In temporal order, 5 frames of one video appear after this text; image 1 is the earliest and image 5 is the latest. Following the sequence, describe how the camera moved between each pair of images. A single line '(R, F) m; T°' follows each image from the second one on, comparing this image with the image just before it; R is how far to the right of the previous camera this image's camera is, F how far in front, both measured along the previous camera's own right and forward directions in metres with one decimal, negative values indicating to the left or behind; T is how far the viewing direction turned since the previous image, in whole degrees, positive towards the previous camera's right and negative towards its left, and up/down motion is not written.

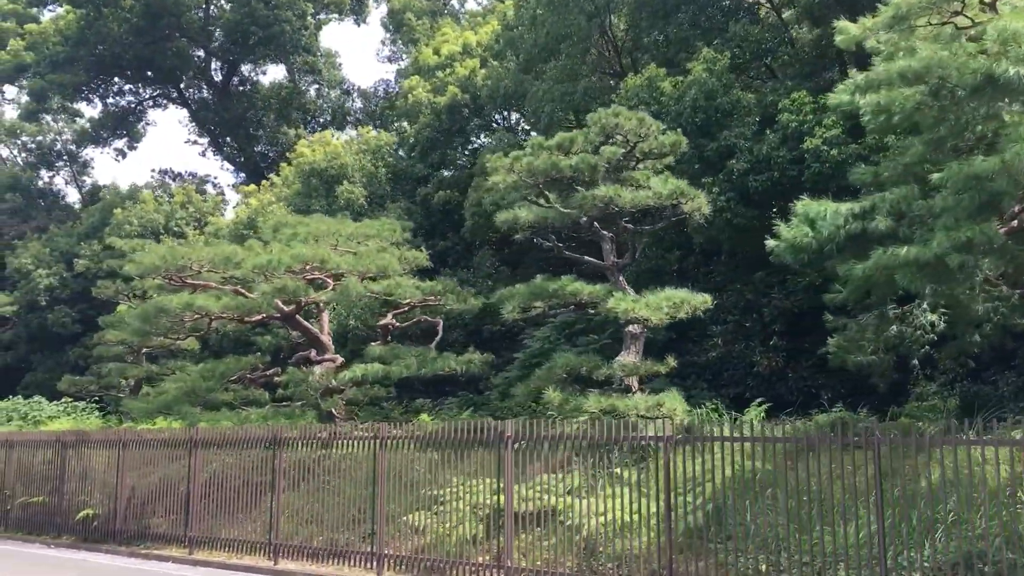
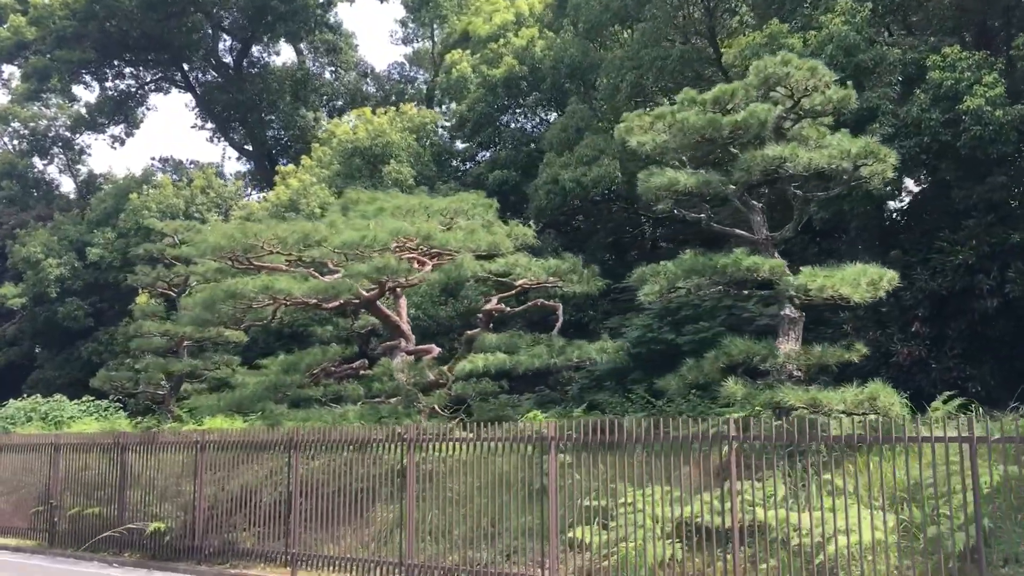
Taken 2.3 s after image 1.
(-1.9, +1.8) m; +1°
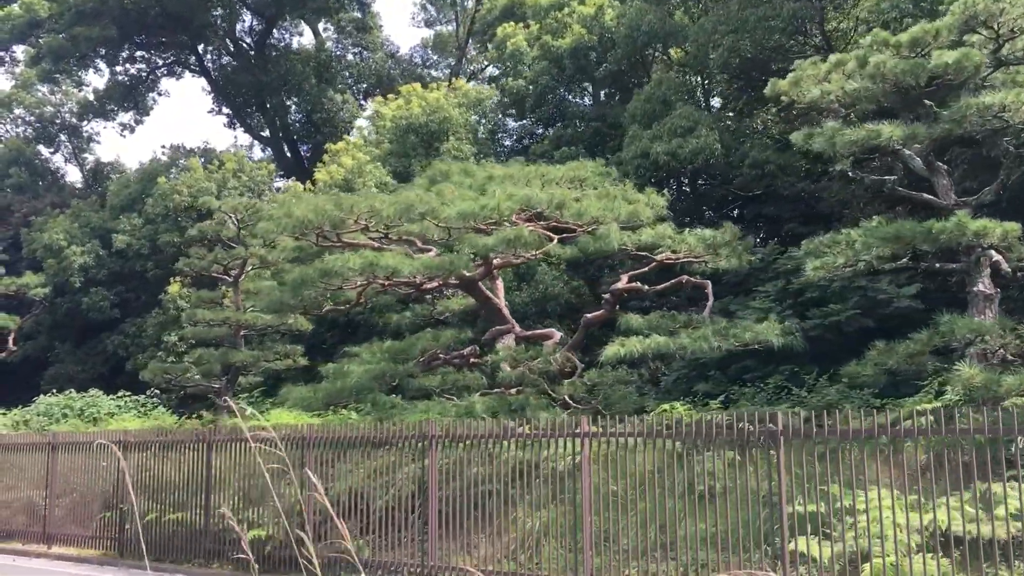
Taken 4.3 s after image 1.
(-1.7, +1.5) m; +1°
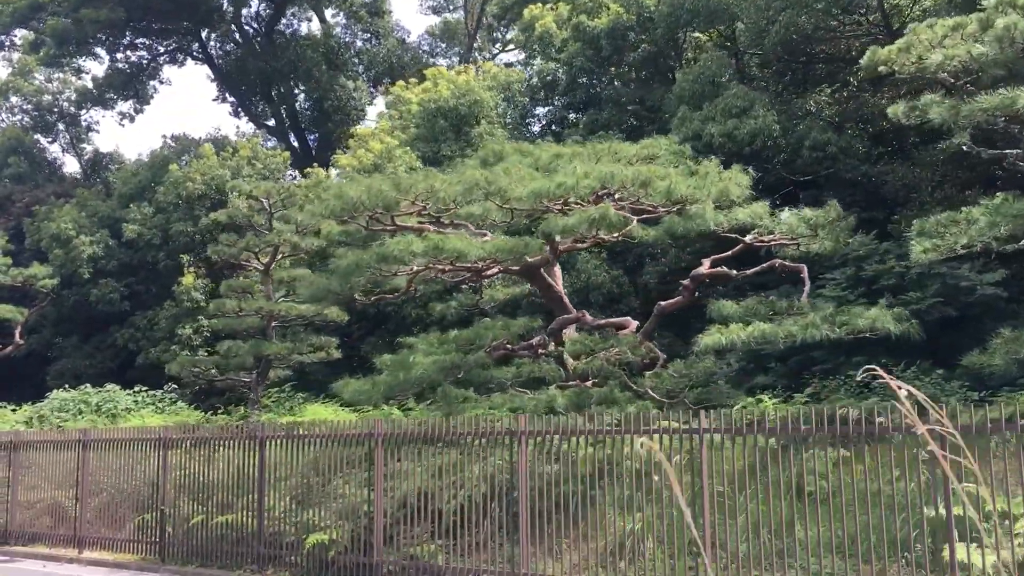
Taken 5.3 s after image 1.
(-0.9, +0.8) m; +1°
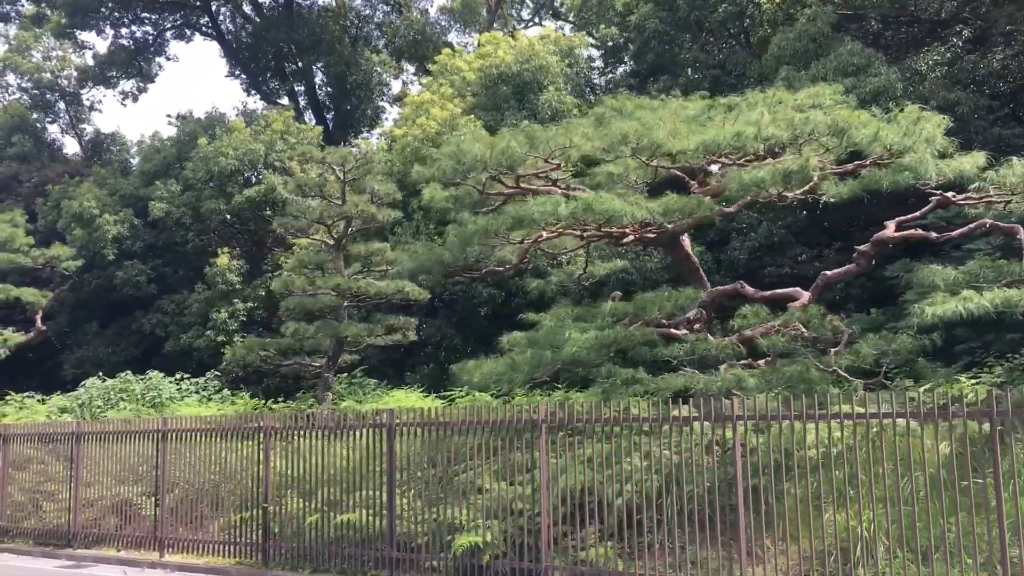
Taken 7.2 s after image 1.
(-1.7, +1.4) m; +1°
